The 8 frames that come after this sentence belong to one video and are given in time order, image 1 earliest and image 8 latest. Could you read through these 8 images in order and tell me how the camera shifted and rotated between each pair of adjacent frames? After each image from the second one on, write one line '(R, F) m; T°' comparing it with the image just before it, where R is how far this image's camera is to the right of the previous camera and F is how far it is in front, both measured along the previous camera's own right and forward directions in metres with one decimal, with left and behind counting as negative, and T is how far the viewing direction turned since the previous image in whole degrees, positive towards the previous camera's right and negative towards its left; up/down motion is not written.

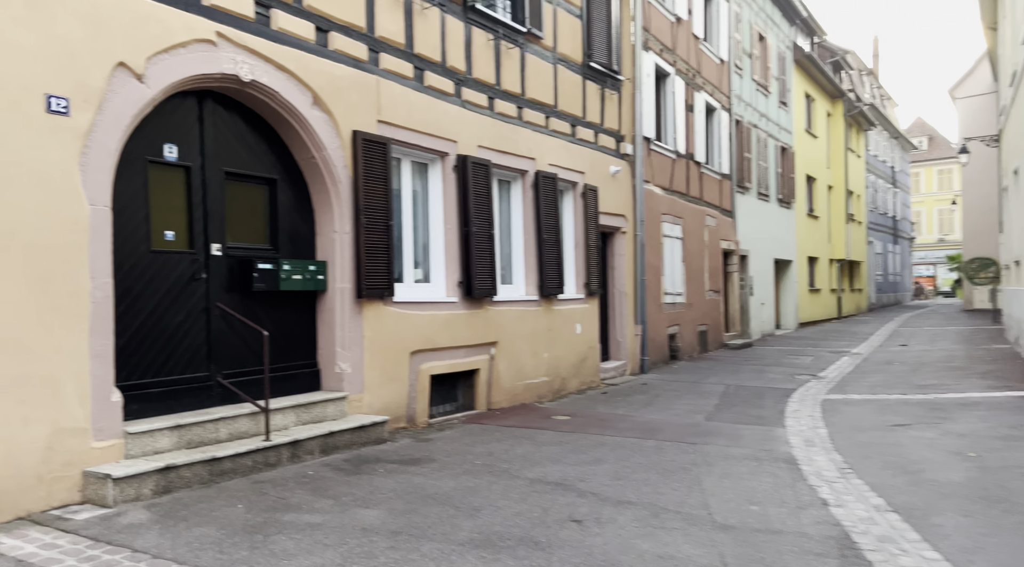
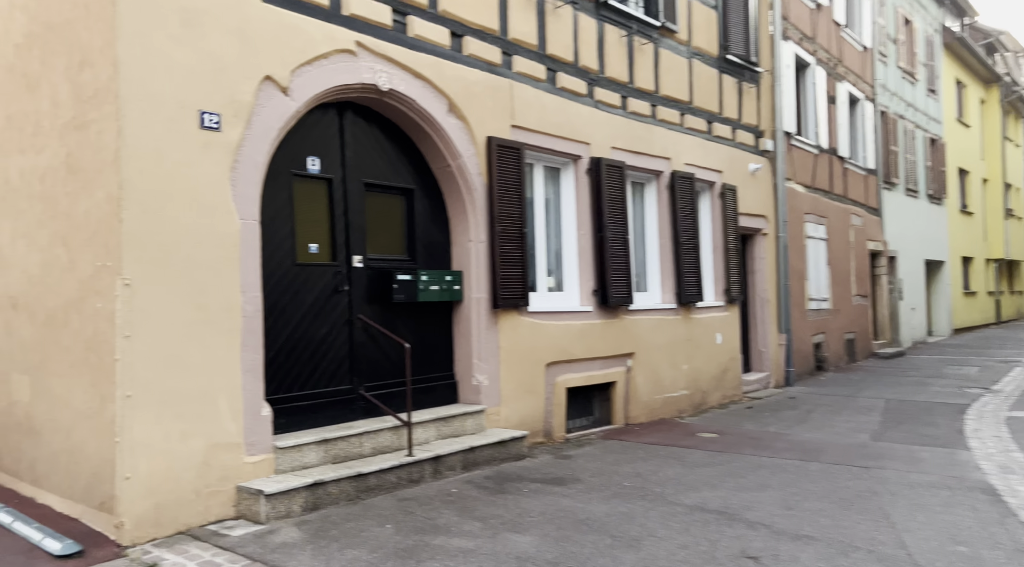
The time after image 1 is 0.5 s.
(-0.3, +0.3) m; -8°
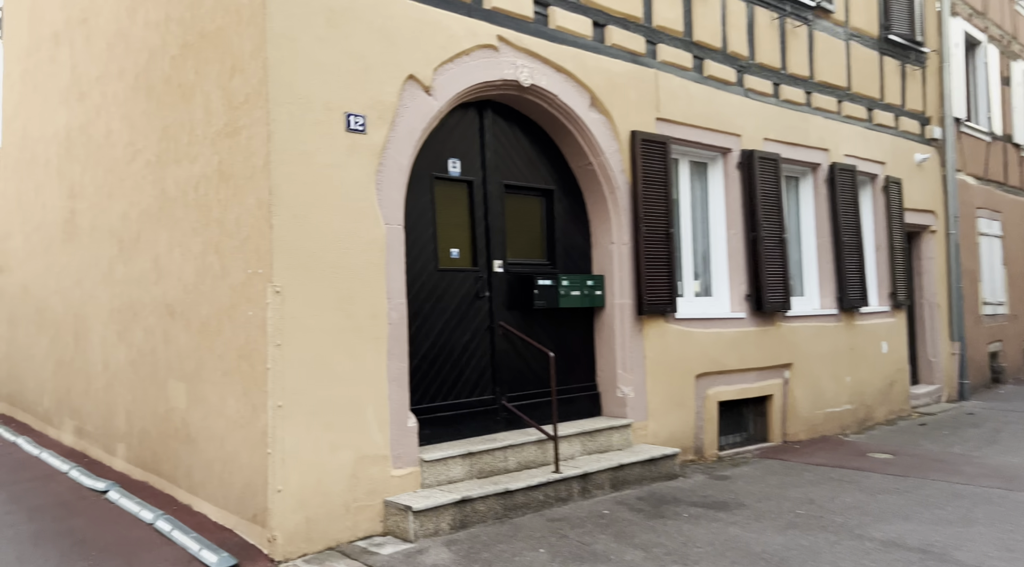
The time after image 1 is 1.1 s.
(-0.3, +0.3) m; -8°
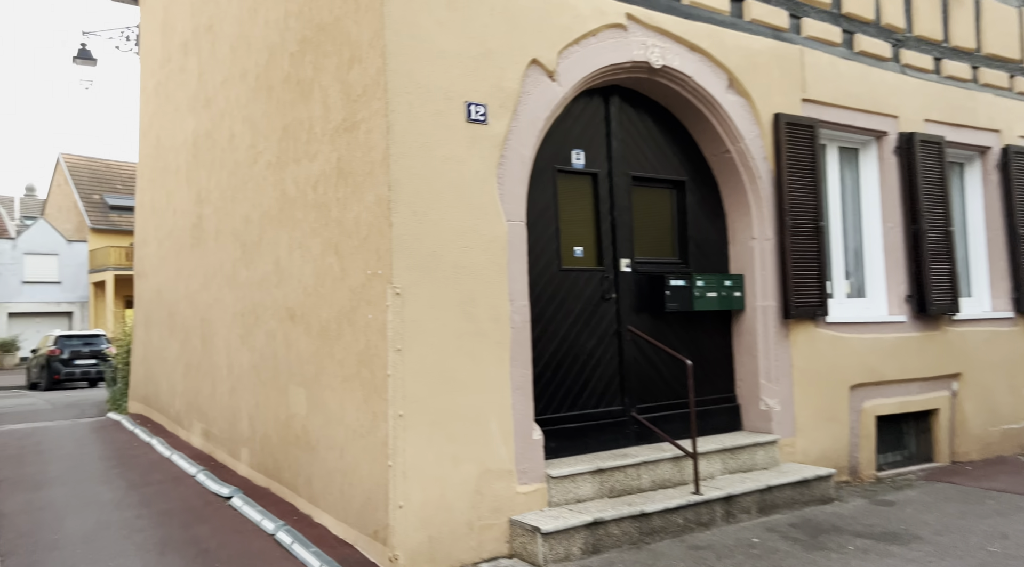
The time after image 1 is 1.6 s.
(-0.1, +0.4) m; -8°
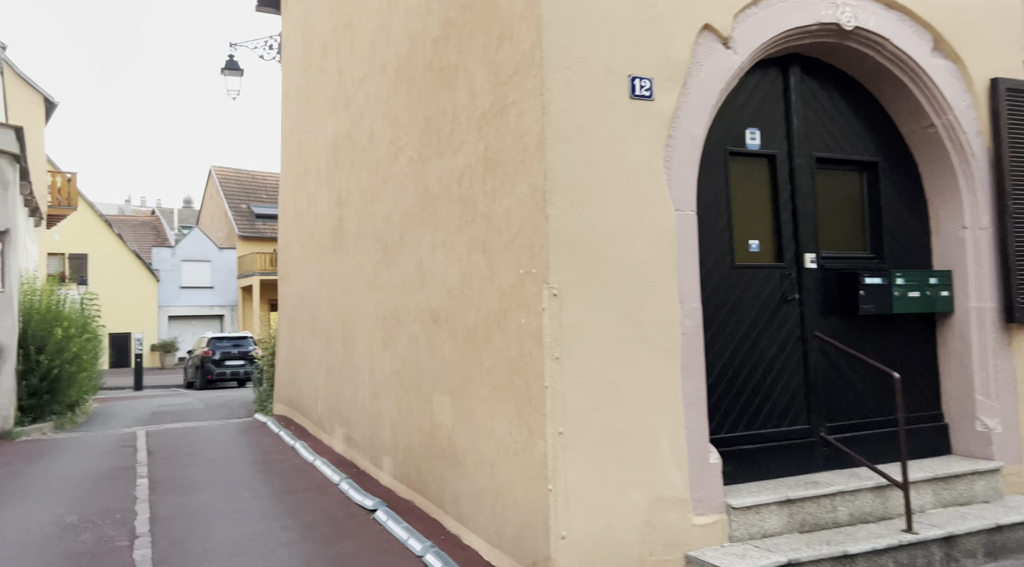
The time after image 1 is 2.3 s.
(-0.2, +0.5) m; -9°
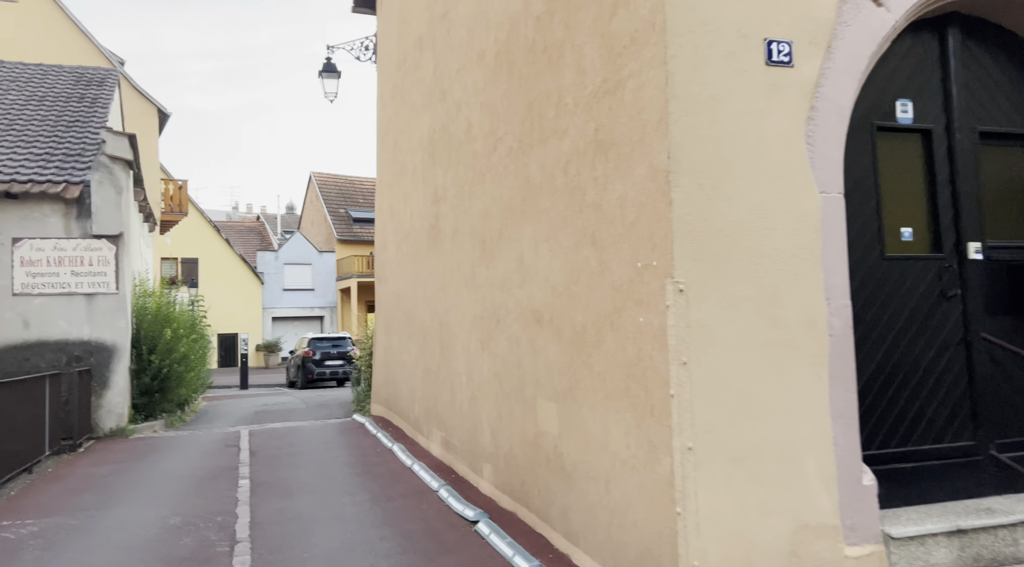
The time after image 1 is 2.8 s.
(-0.1, +0.4) m; -7°
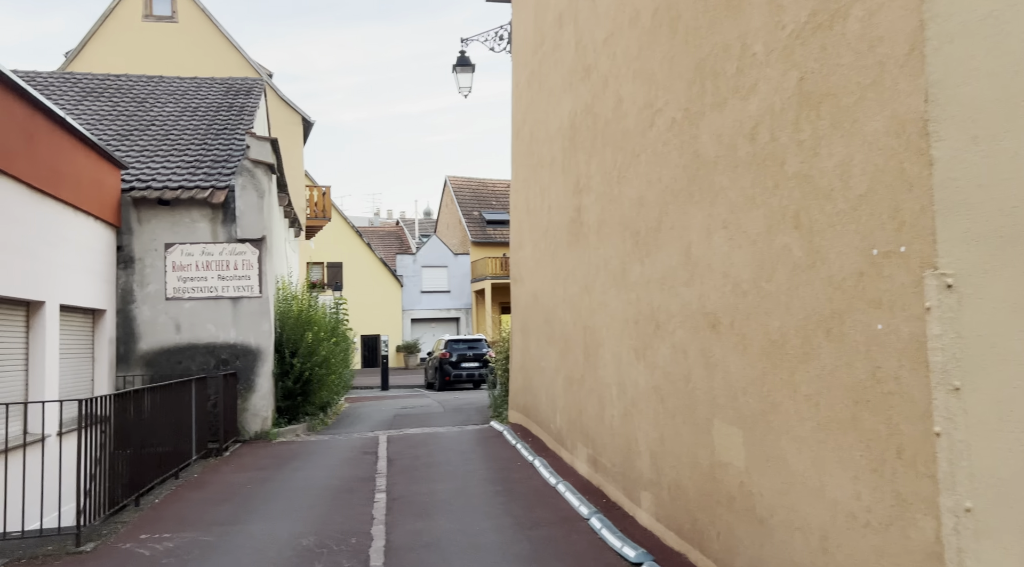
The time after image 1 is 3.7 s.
(-0.2, +0.8) m; -10°
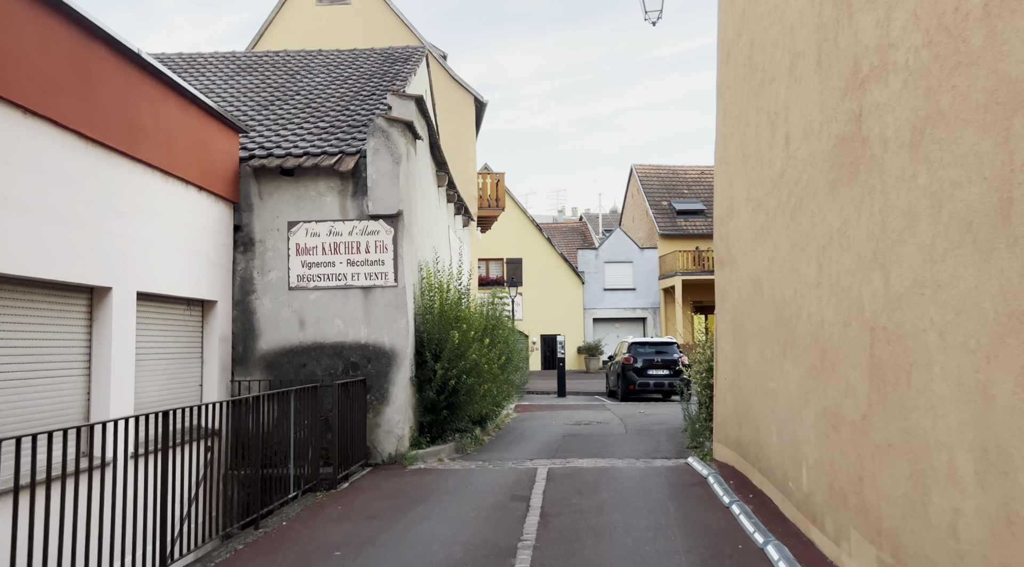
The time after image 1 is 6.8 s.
(-0.2, +3.1) m; -13°
